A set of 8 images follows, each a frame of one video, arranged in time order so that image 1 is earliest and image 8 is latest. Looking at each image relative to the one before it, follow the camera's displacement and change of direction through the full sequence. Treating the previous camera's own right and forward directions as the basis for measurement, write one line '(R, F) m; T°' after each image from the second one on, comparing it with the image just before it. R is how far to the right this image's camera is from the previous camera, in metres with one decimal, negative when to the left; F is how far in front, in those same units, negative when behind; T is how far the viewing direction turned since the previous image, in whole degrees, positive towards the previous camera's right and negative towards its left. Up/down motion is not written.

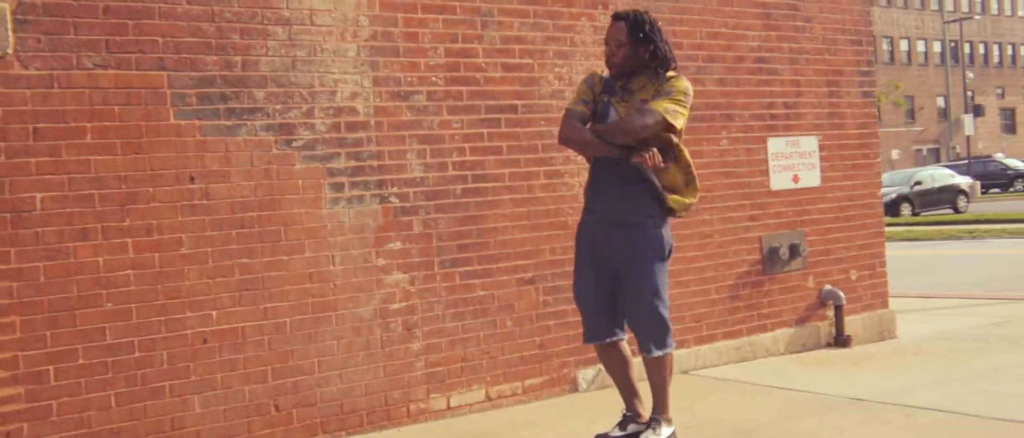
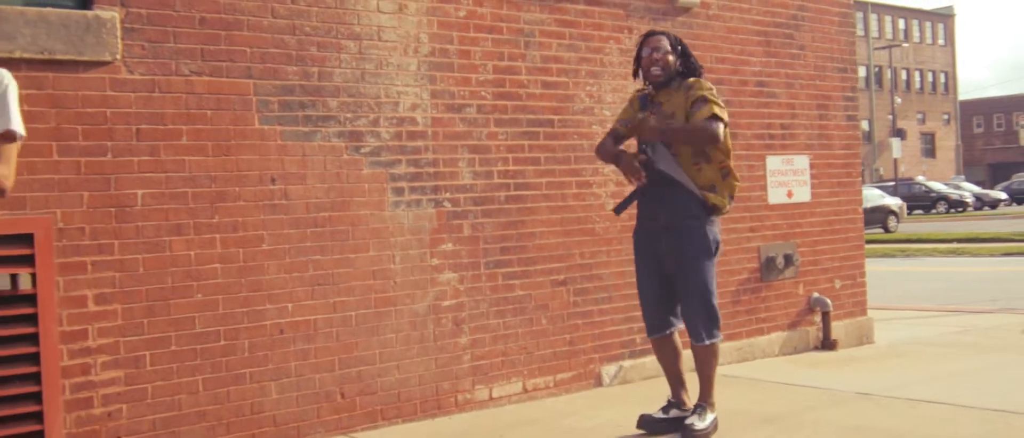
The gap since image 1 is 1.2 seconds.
(-0.7, -0.4) m; +4°
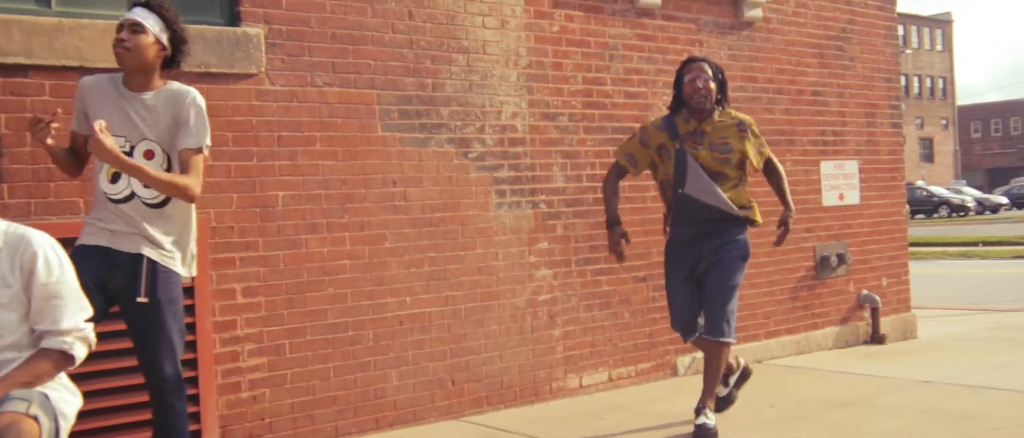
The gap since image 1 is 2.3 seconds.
(-0.6, -0.4) m; +1°
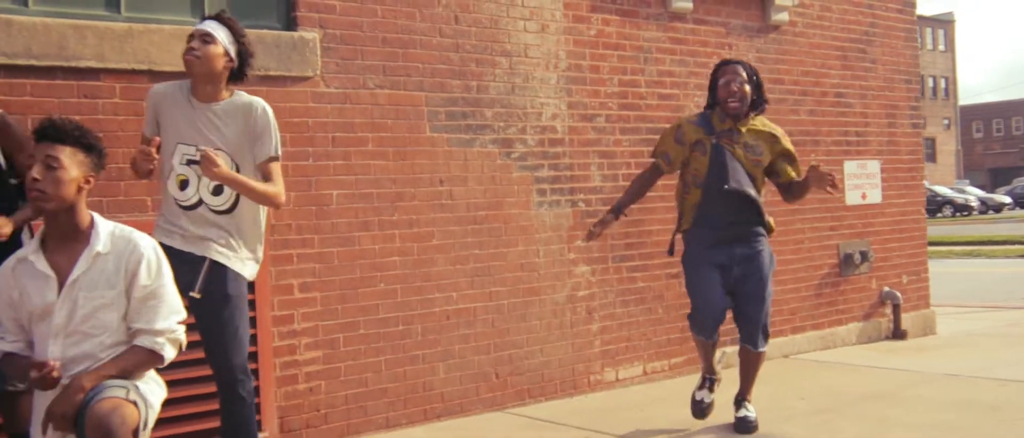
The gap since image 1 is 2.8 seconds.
(-0.2, -0.2) m; 0°
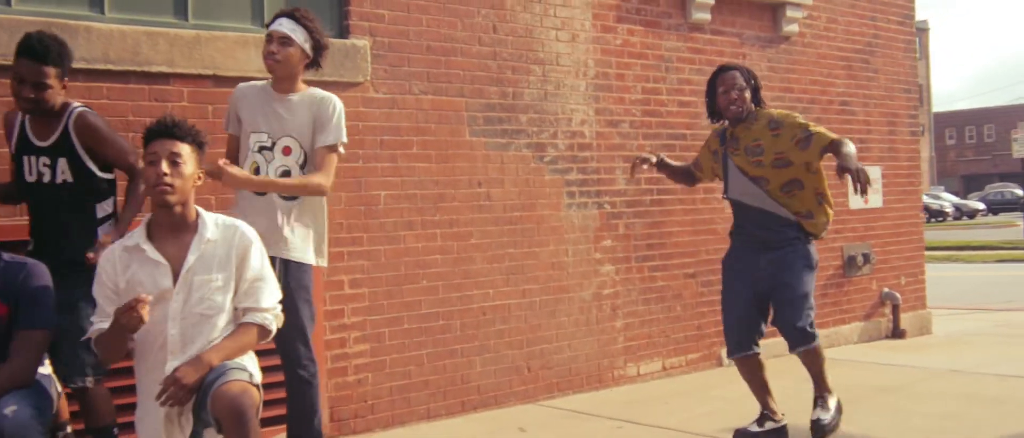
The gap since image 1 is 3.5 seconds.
(-0.3, -0.3) m; +2°
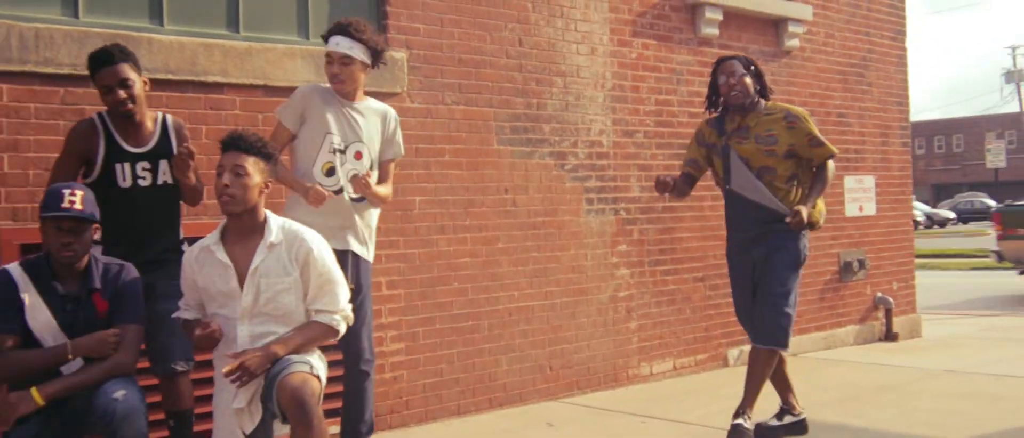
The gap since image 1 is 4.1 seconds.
(-0.3, -0.3) m; +2°
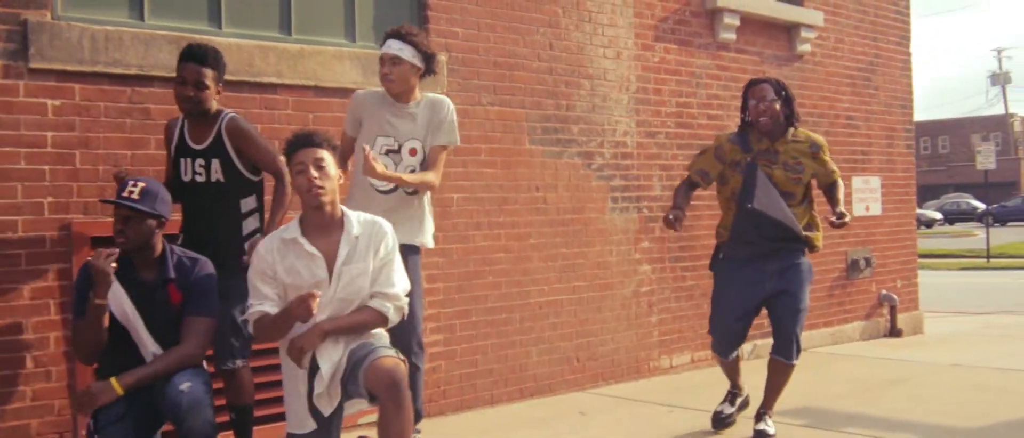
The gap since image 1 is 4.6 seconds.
(-0.3, -0.2) m; +1°
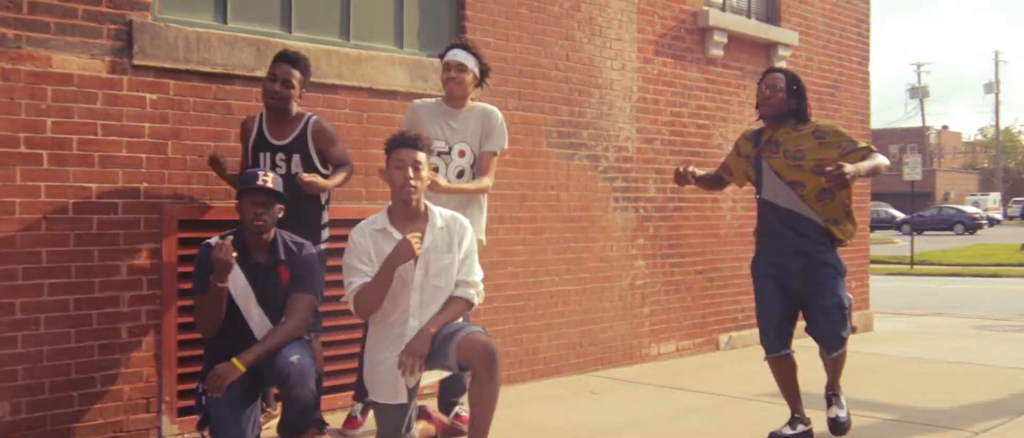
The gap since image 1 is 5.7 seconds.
(-0.6, -0.6) m; +4°
